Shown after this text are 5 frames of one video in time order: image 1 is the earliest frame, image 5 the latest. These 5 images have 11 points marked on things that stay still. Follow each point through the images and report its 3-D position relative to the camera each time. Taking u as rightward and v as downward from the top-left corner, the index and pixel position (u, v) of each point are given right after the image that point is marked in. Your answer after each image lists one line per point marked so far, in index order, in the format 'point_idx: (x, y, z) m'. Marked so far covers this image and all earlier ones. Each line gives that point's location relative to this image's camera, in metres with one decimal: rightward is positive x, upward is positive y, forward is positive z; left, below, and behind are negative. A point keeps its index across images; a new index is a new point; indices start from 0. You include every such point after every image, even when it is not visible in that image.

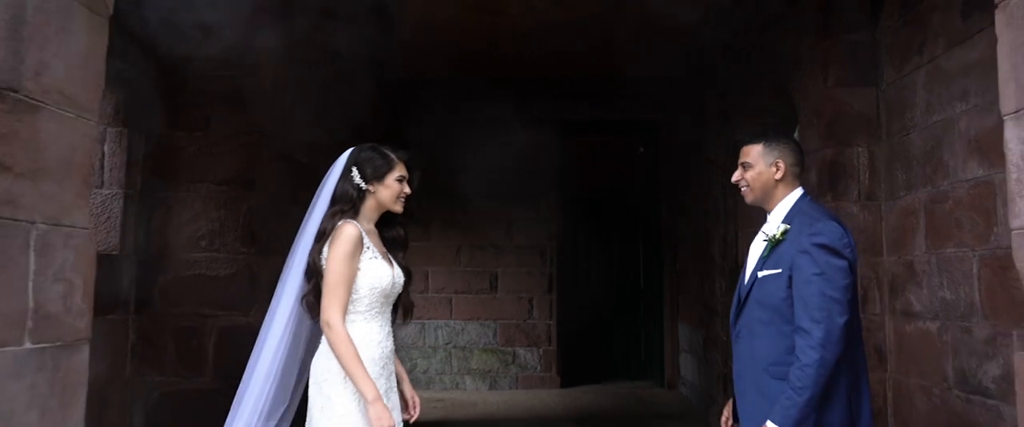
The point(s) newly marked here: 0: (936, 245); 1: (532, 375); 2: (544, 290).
0: (+1.6, -0.1, +2.8) m
1: (+0.2, -1.3, +6.0) m
2: (+0.3, -0.6, +6.1) m
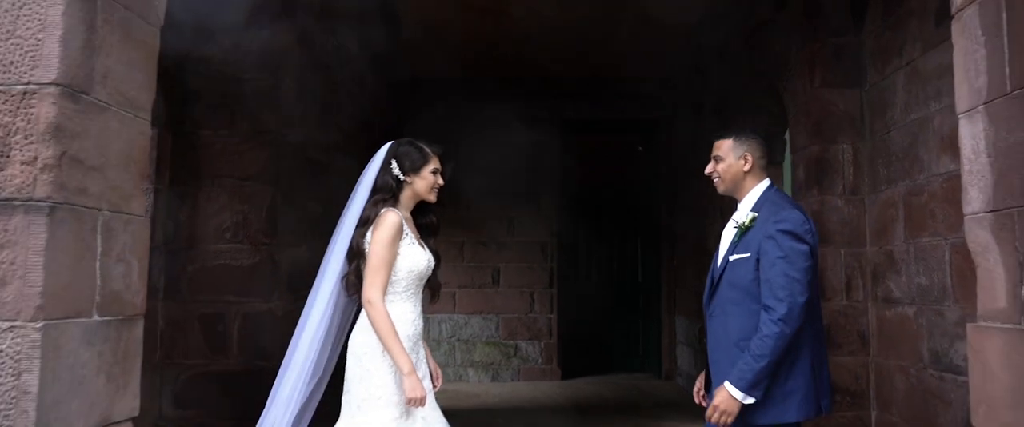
0: (+1.6, -0.1, +3.0) m
1: (+0.2, -1.3, +6.2) m
2: (+0.3, -0.6, +6.3) m
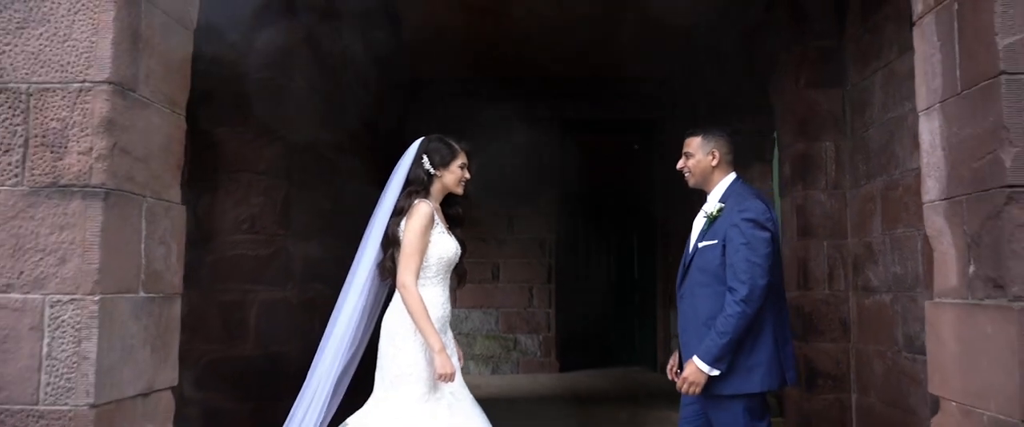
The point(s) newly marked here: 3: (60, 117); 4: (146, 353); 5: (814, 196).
0: (+1.6, -0.1, +3.2) m
1: (+0.2, -1.3, +6.4) m
2: (+0.3, -0.6, +6.5) m
3: (-1.1, +0.2, +1.7) m
4: (-0.9, -0.4, +1.9) m
5: (+1.5, +0.1, +3.7) m
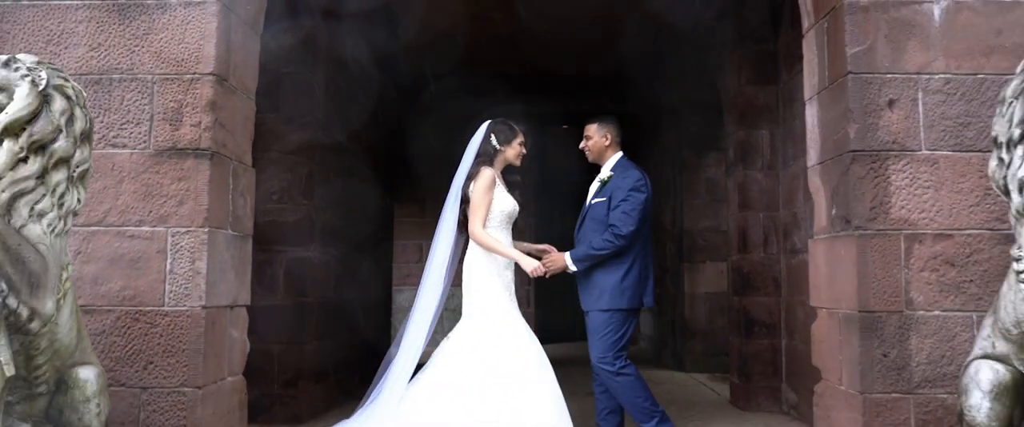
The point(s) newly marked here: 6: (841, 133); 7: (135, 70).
0: (+1.6, +0.1, +3.9) m
1: (0.0, -1.1, +7.1) m
2: (+0.1, -0.4, +7.2) m
3: (-1.1, +0.4, +2.4) m
4: (-0.9, -0.2, +2.5) m
5: (+1.4, +0.2, +4.4) m
6: (+1.0, +0.3, +2.4) m
7: (-1.2, +0.5, +2.4) m
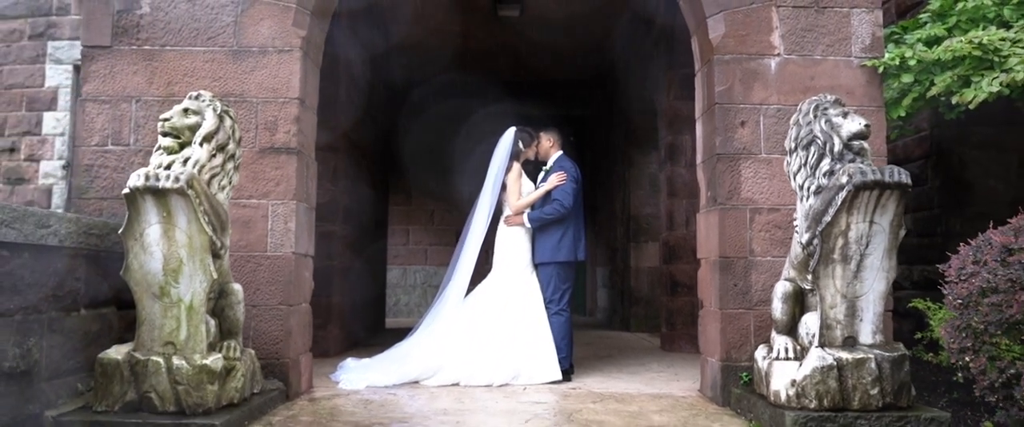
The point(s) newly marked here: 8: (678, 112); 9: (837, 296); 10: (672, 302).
0: (+1.4, +0.2, +5.2) m
1: (-0.3, -1.0, +8.3) m
2: (-0.2, -0.3, +8.4) m
3: (-1.1, +0.5, +3.6) m
4: (-1.0, -0.1, +3.7) m
5: (+1.3, +0.3, +5.7) m
6: (+1.0, +0.3, +3.6) m
7: (-1.3, +0.6, +3.6) m
8: (+1.3, +0.8, +5.7) m
9: (+1.2, -0.3, +2.8) m
10: (+1.2, -0.7, +5.6) m
